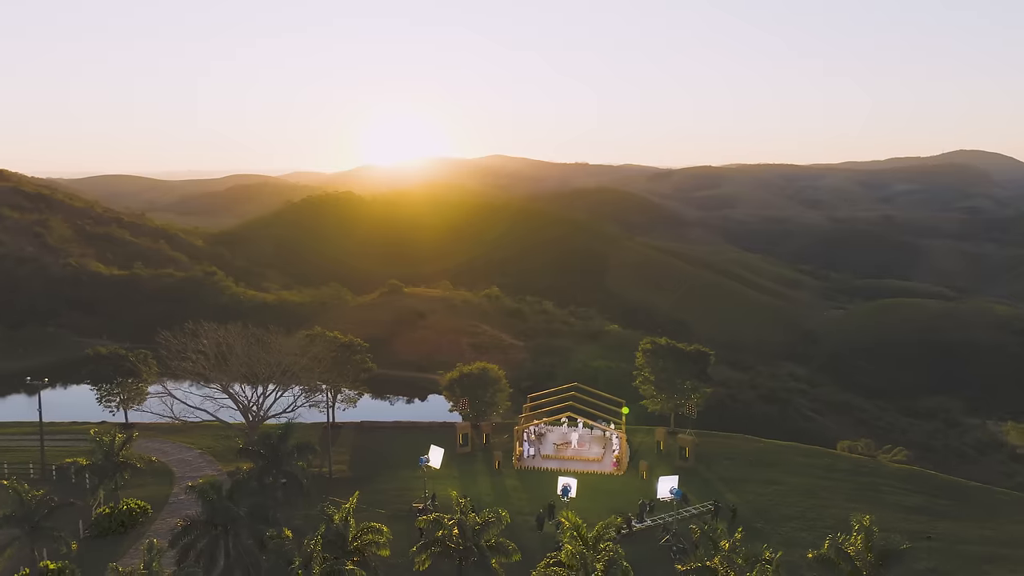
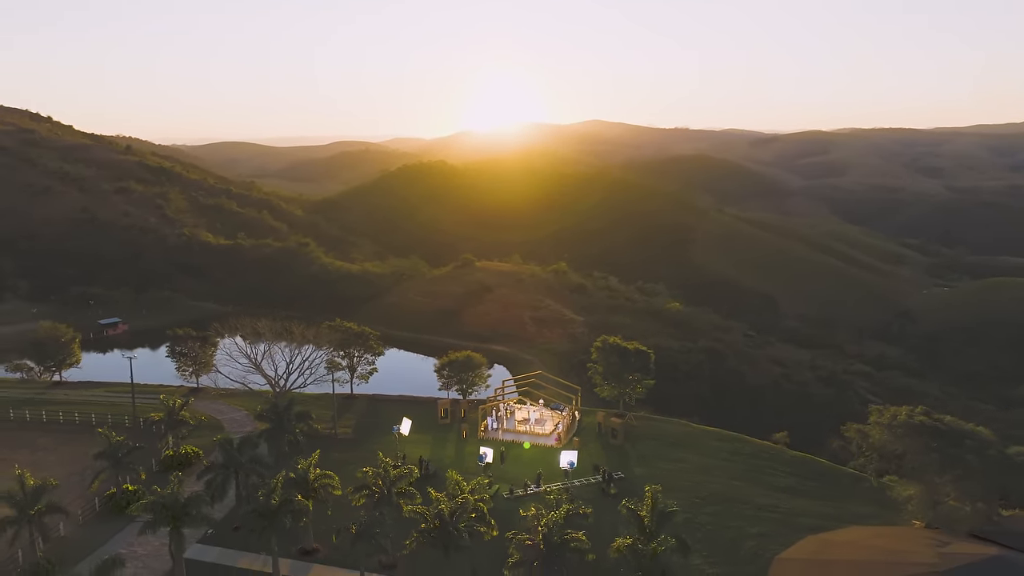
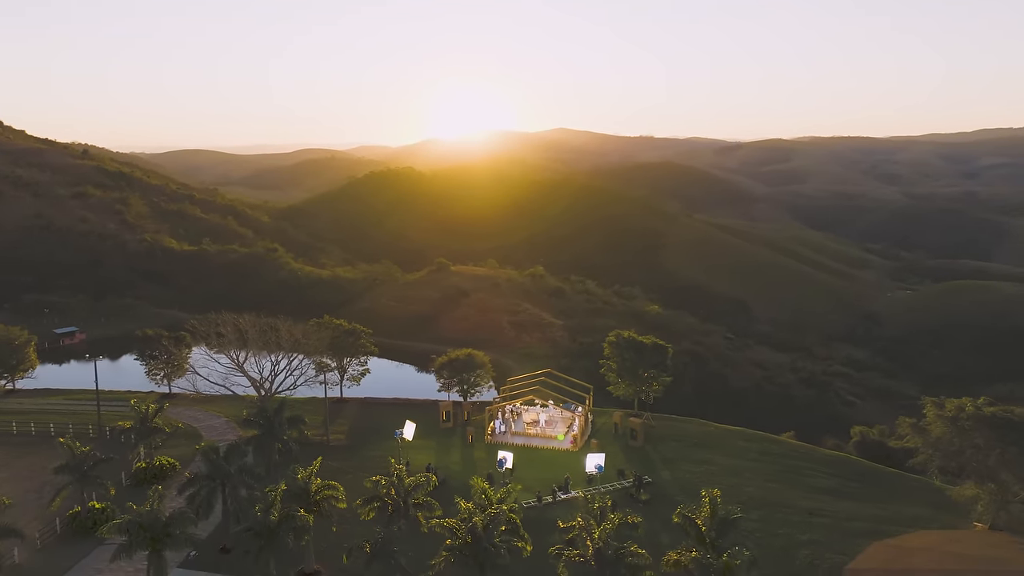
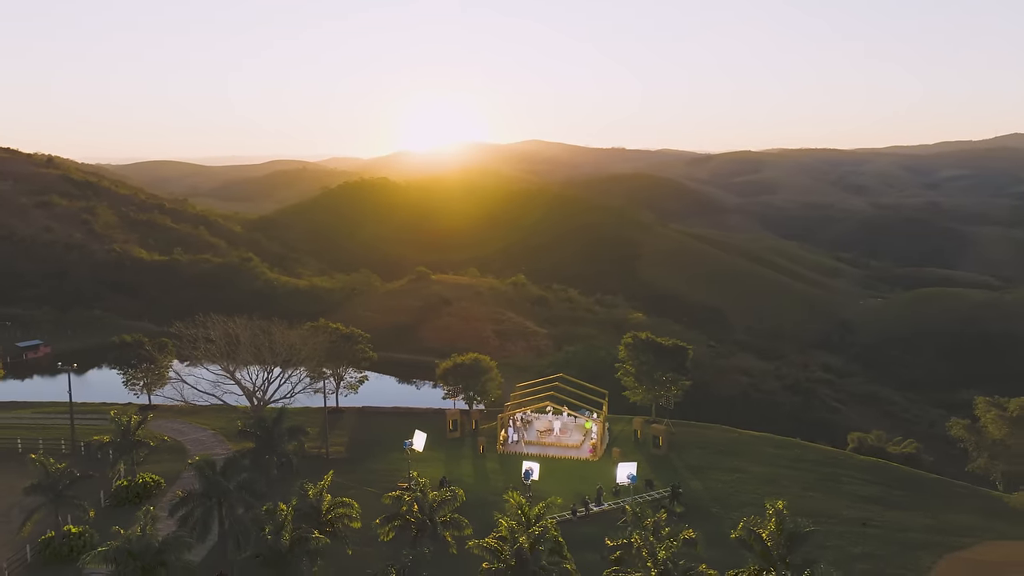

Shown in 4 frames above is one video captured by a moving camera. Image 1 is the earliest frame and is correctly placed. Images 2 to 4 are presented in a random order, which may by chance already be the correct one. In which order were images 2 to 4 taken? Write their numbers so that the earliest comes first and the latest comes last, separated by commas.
4, 3, 2
